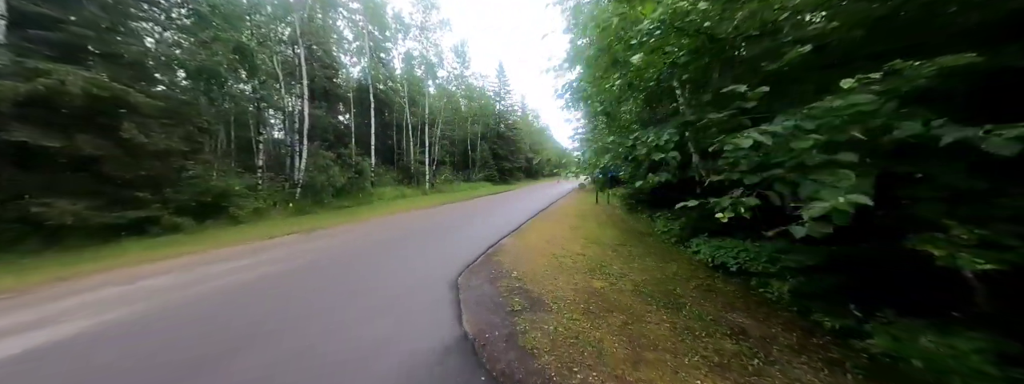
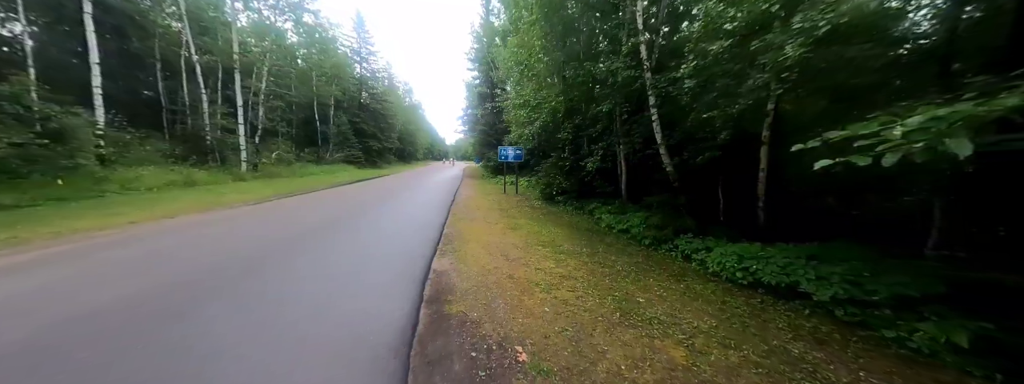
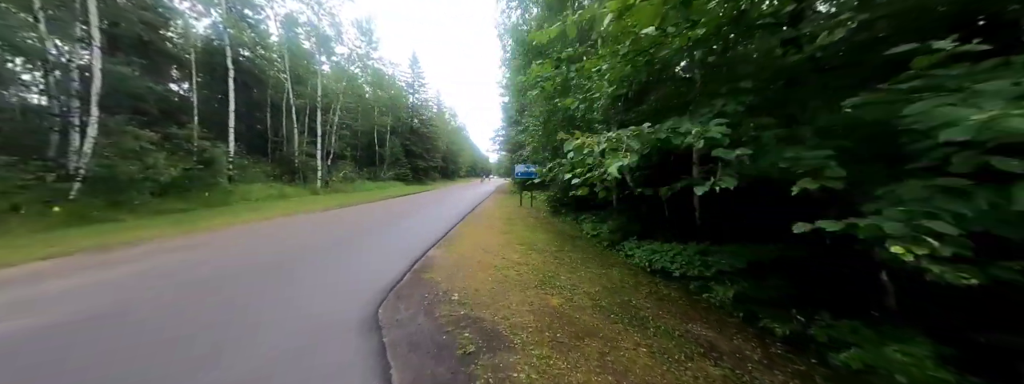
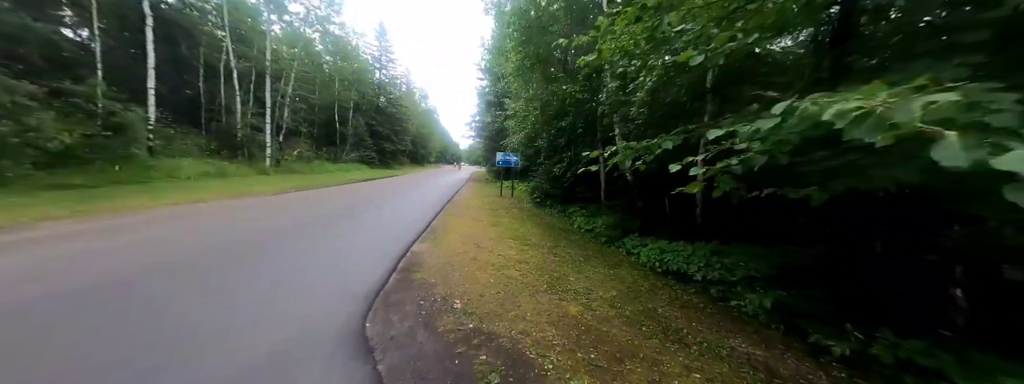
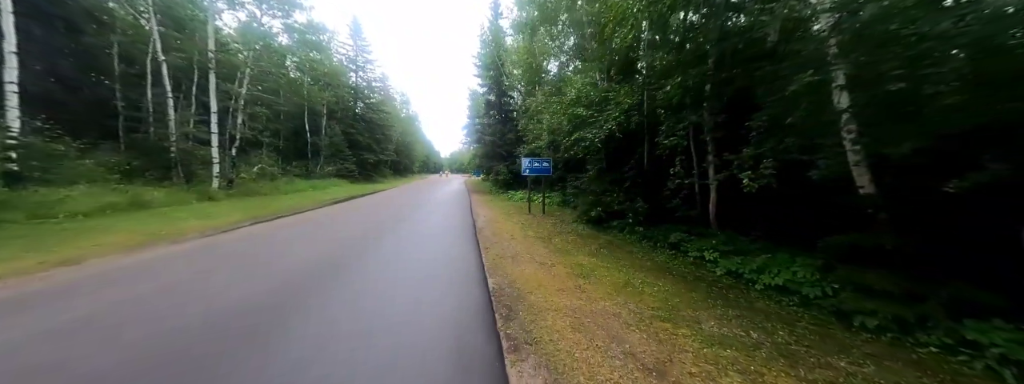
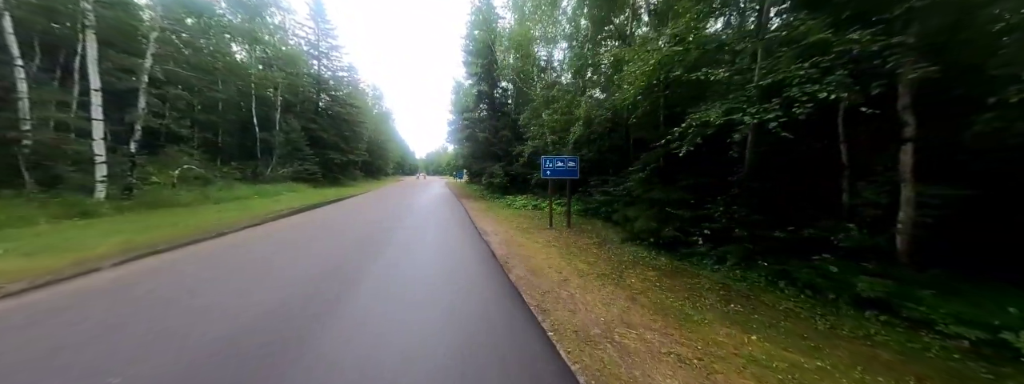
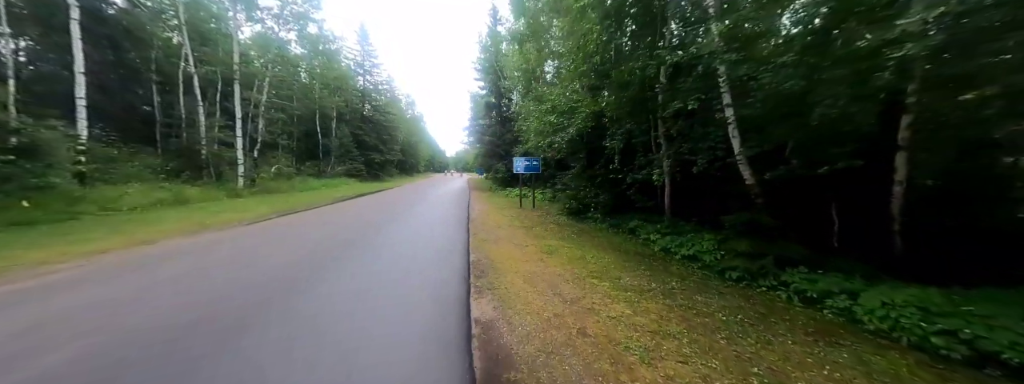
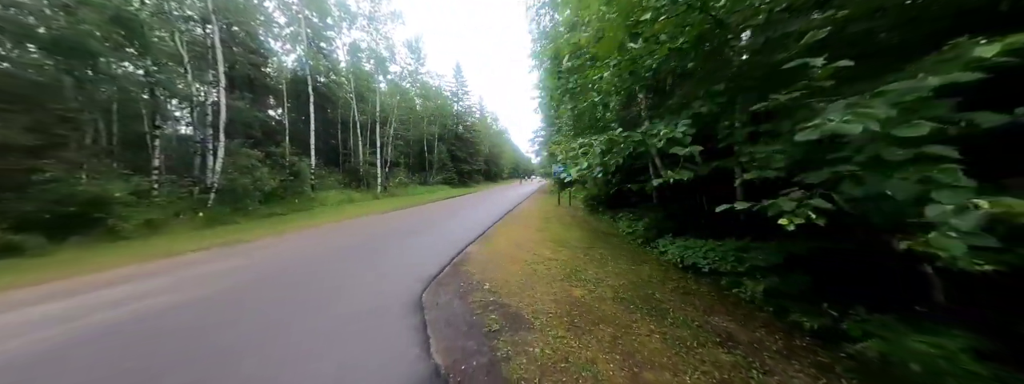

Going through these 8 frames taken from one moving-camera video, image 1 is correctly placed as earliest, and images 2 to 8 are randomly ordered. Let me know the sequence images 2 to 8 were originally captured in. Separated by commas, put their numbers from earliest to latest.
8, 3, 4, 2, 7, 5, 6
